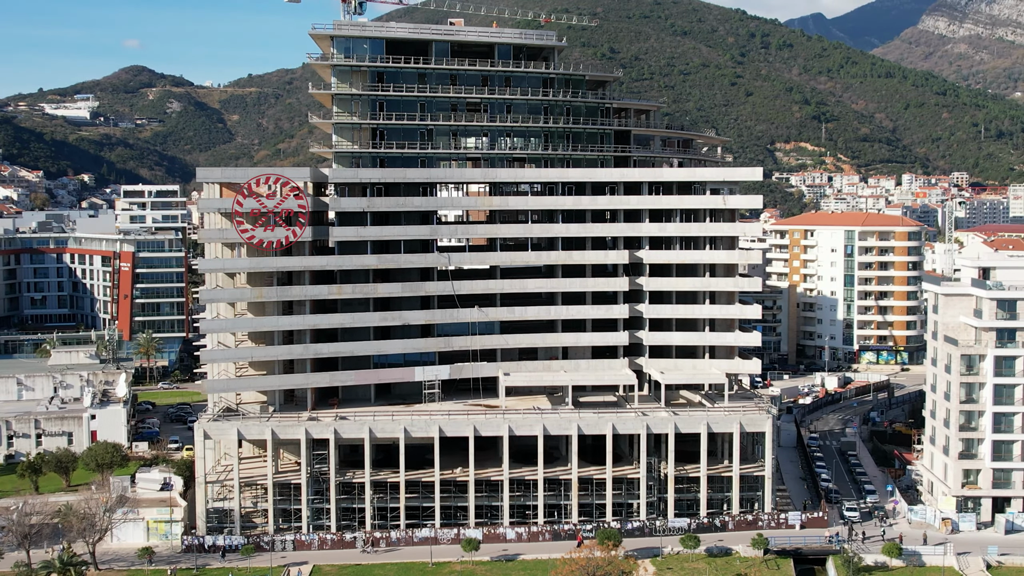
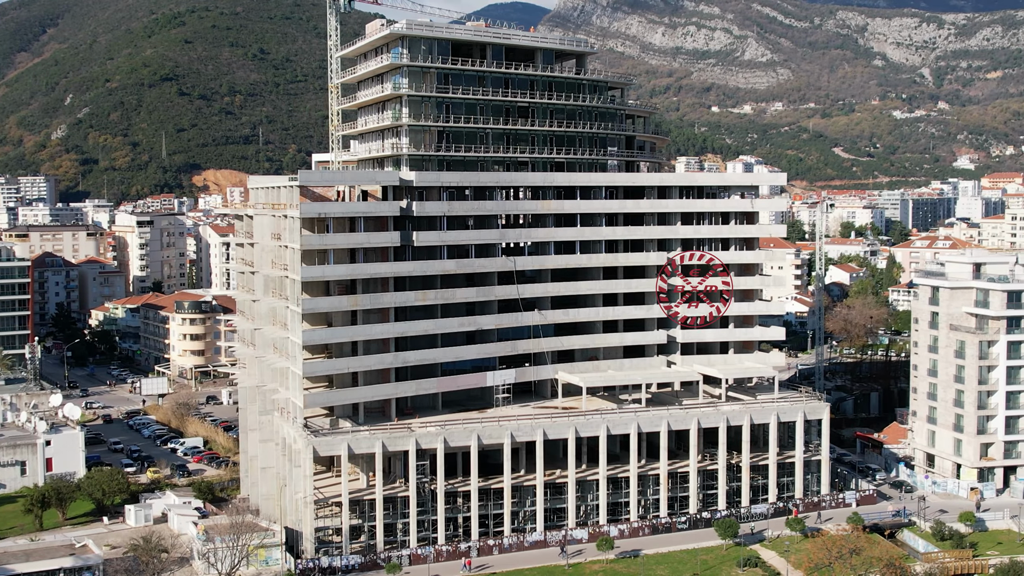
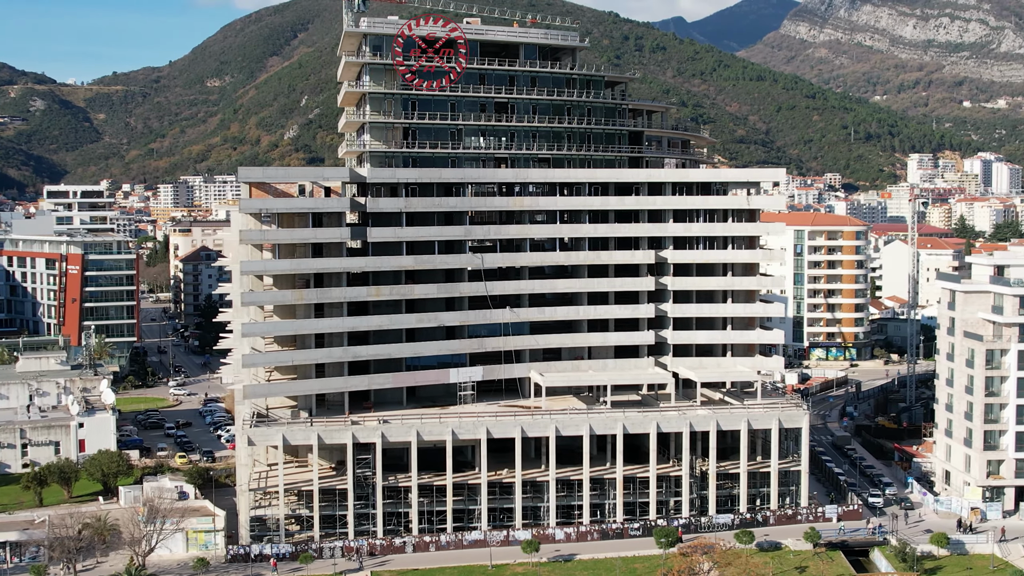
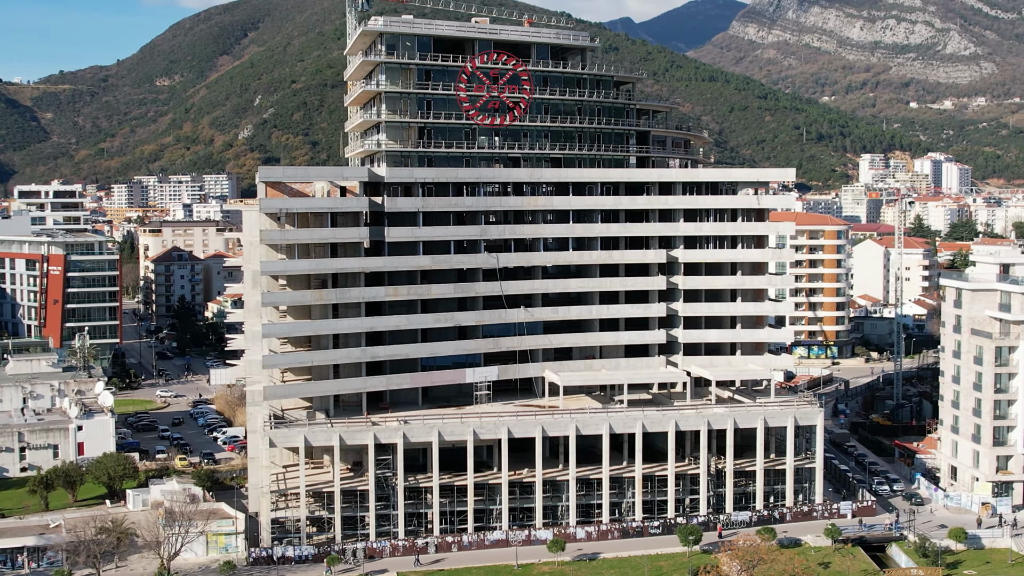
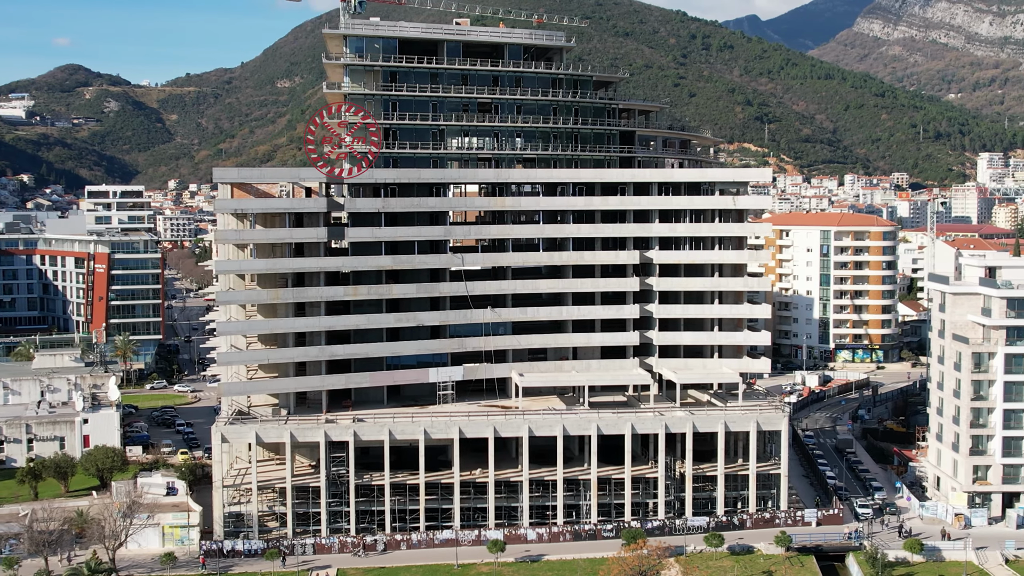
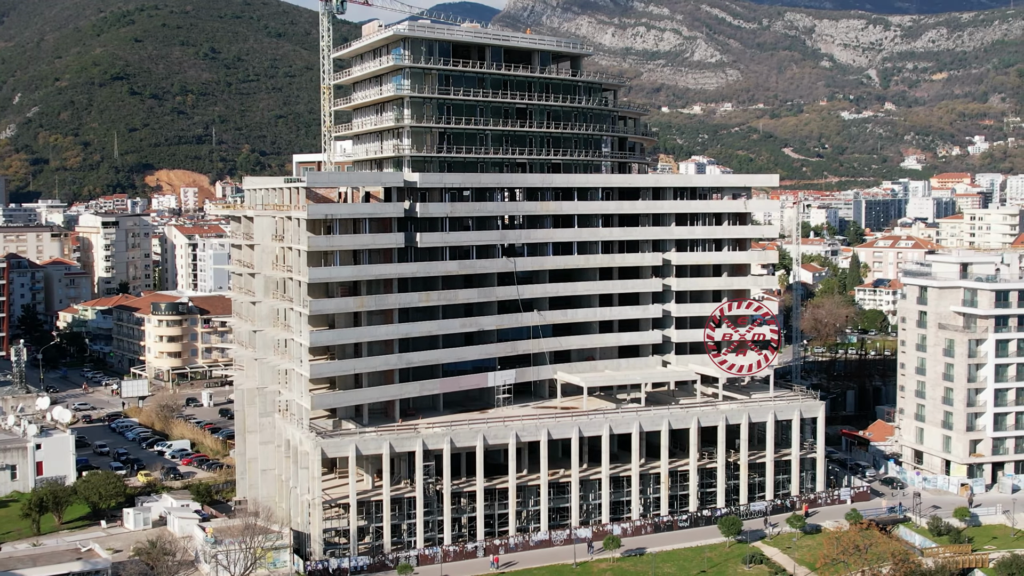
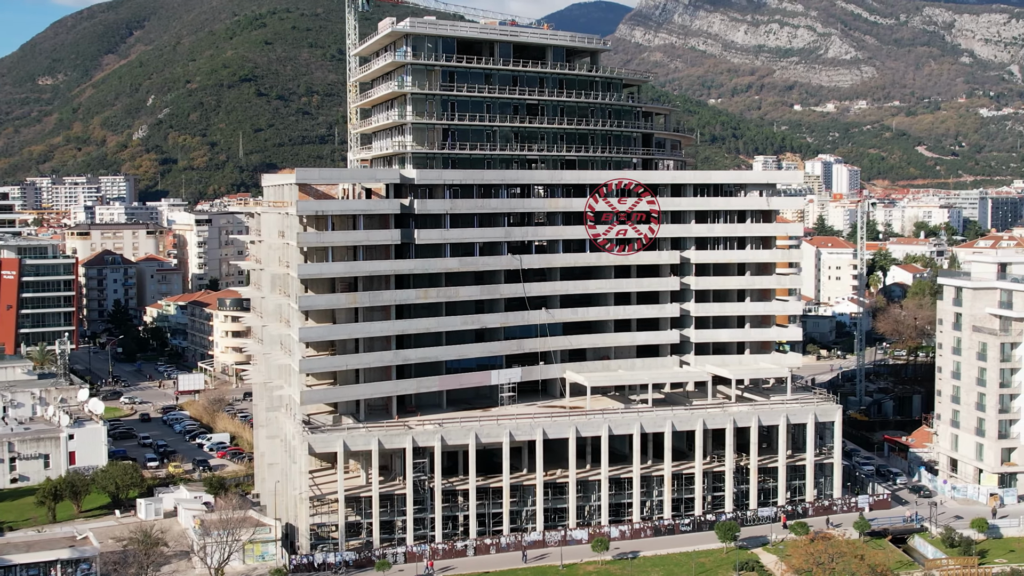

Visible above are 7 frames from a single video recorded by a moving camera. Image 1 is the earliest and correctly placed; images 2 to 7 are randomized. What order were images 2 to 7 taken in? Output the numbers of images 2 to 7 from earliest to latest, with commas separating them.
5, 3, 4, 7, 2, 6
